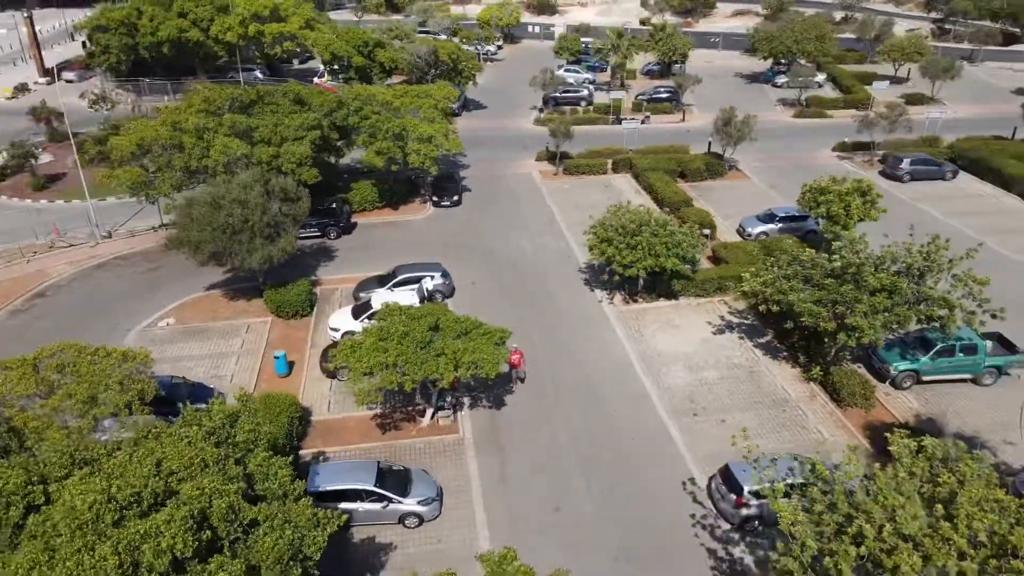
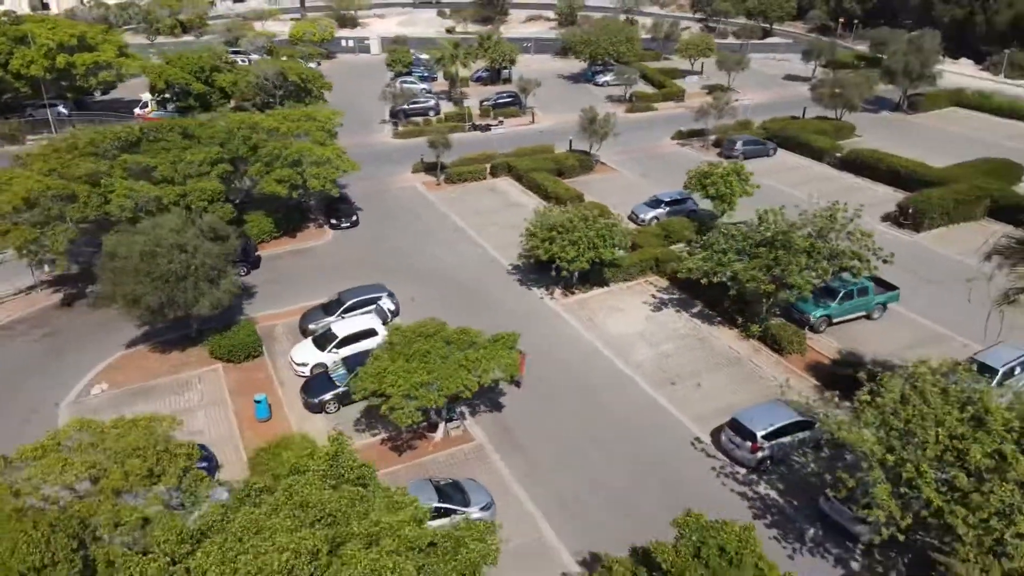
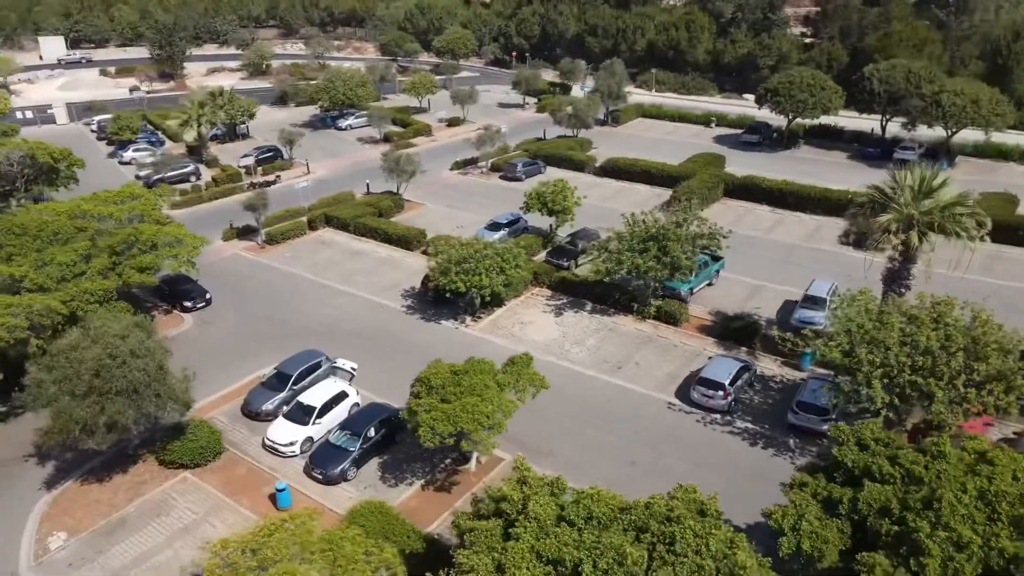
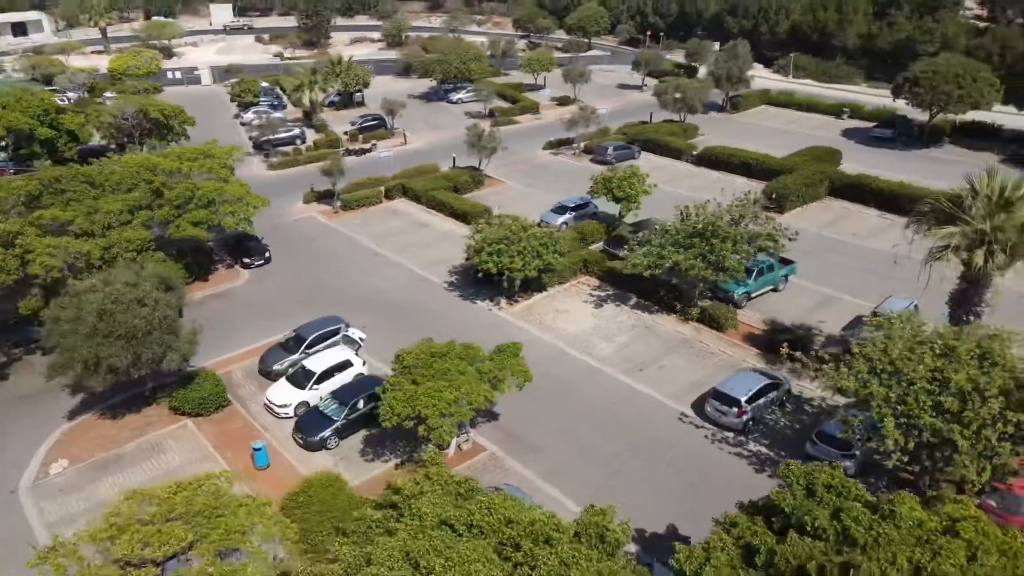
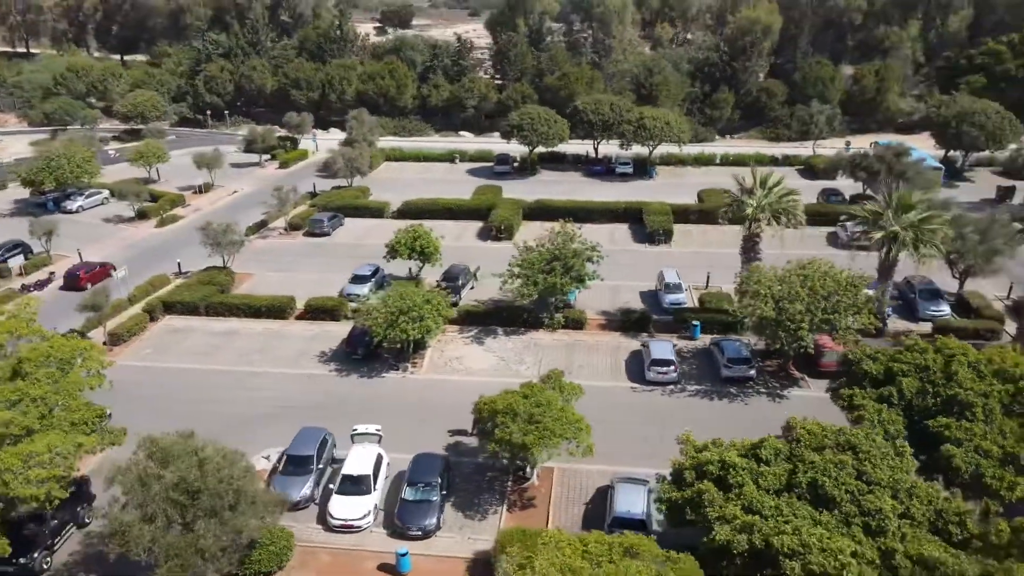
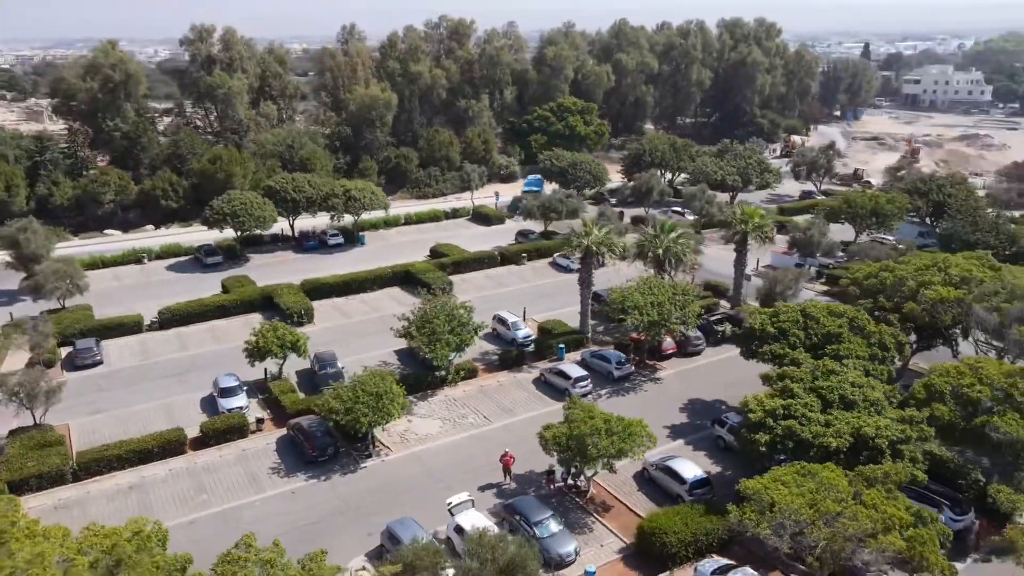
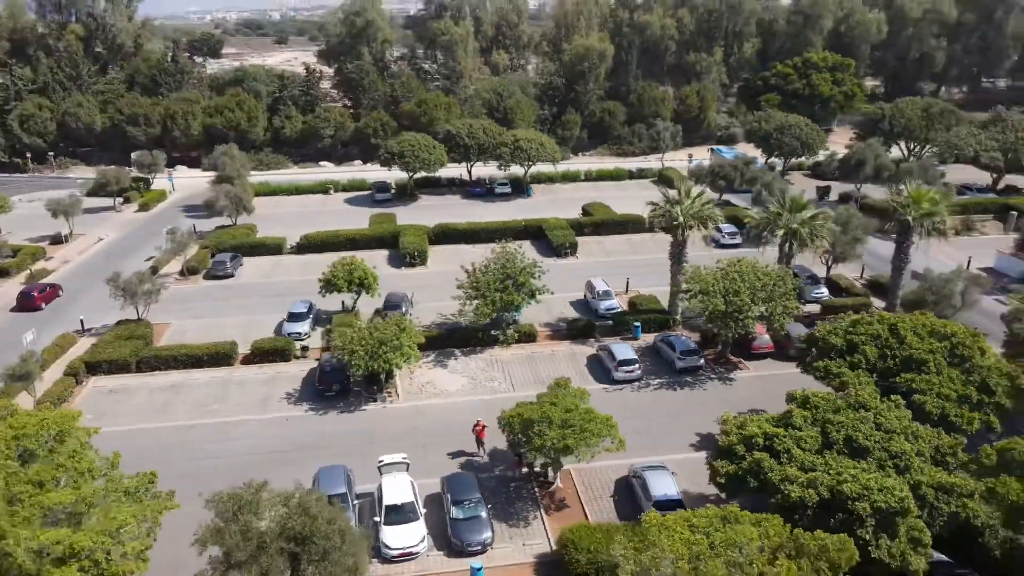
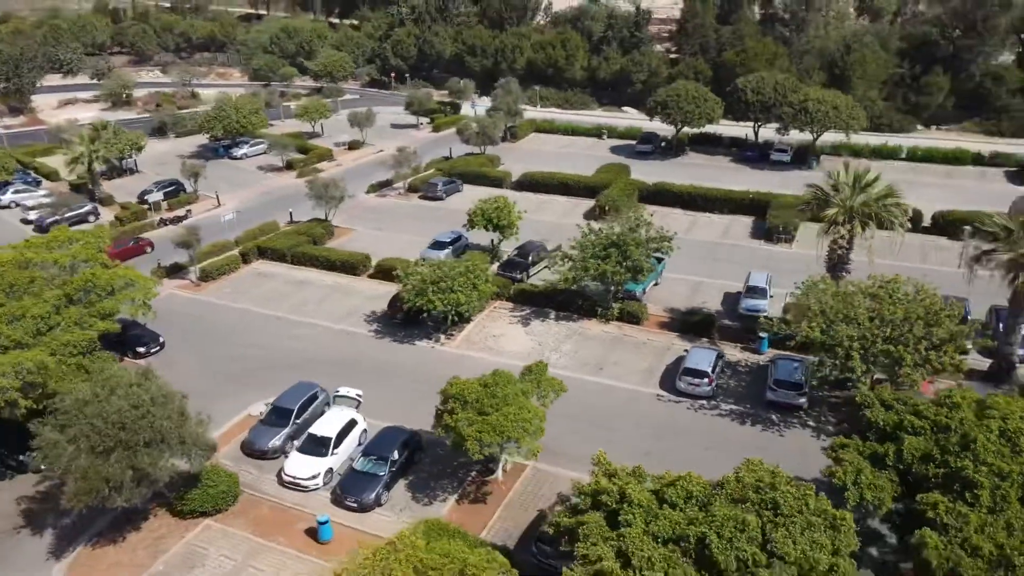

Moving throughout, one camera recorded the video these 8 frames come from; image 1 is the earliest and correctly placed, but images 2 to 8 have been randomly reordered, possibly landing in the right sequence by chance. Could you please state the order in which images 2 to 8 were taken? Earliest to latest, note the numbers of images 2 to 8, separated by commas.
2, 4, 3, 8, 5, 7, 6
